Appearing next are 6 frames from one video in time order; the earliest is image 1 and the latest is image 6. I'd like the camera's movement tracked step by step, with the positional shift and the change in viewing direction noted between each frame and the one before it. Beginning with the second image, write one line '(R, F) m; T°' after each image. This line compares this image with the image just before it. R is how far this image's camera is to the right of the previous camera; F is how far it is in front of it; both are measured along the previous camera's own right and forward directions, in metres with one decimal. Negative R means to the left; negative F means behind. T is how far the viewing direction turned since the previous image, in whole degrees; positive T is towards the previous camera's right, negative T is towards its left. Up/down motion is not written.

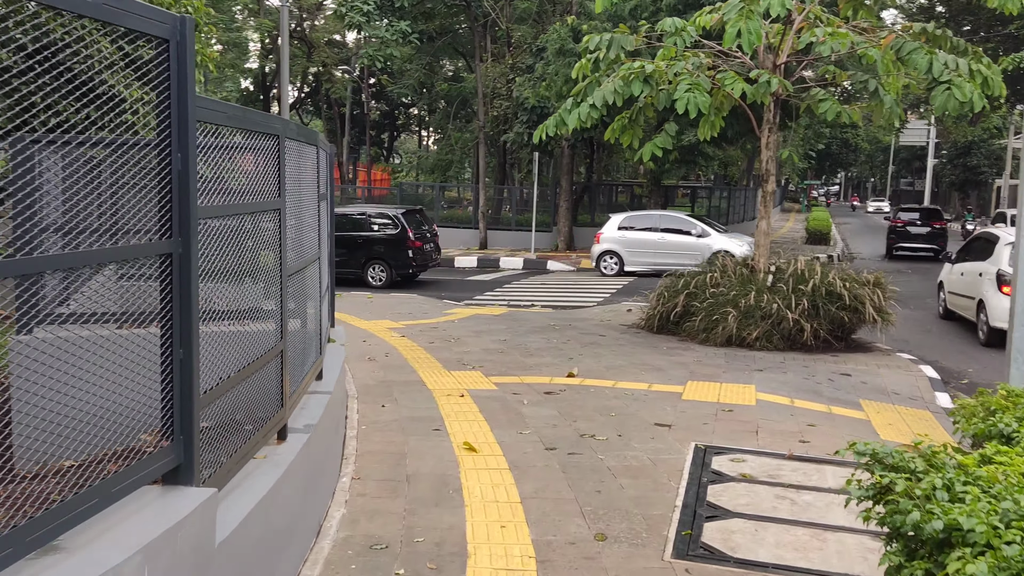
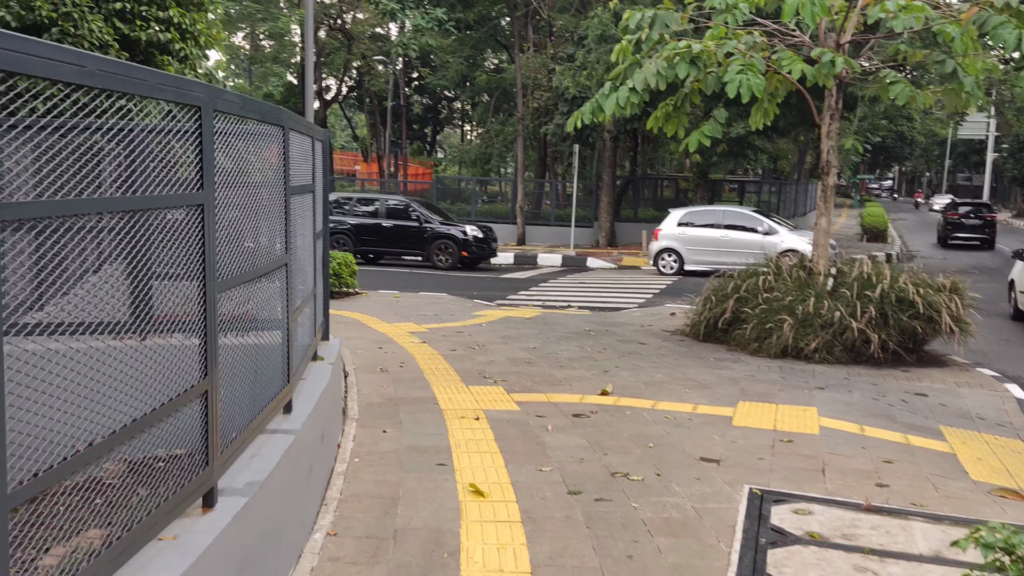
(+0.1, +0.9) m; -3°
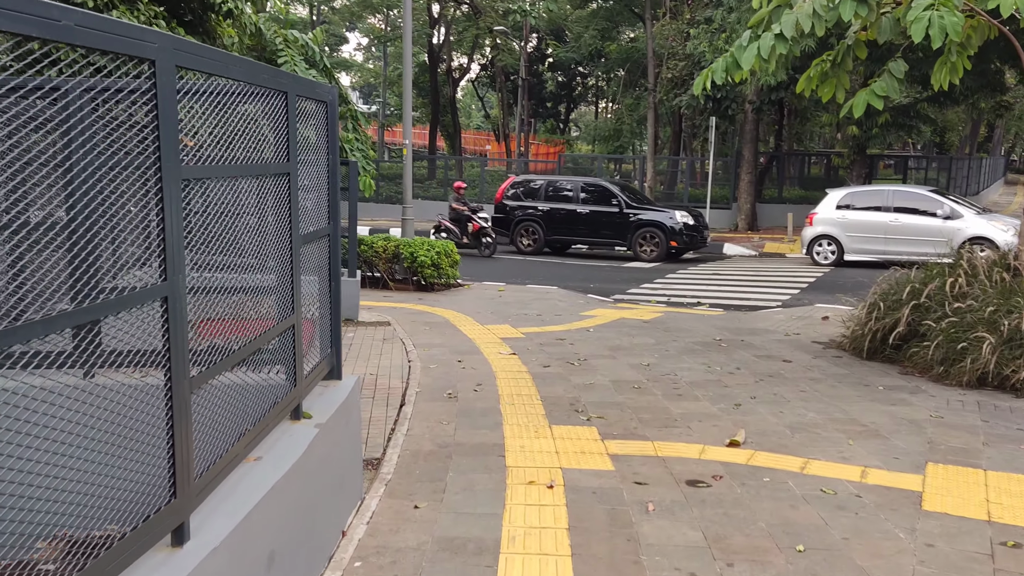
(+0.2, +1.7) m; -9°
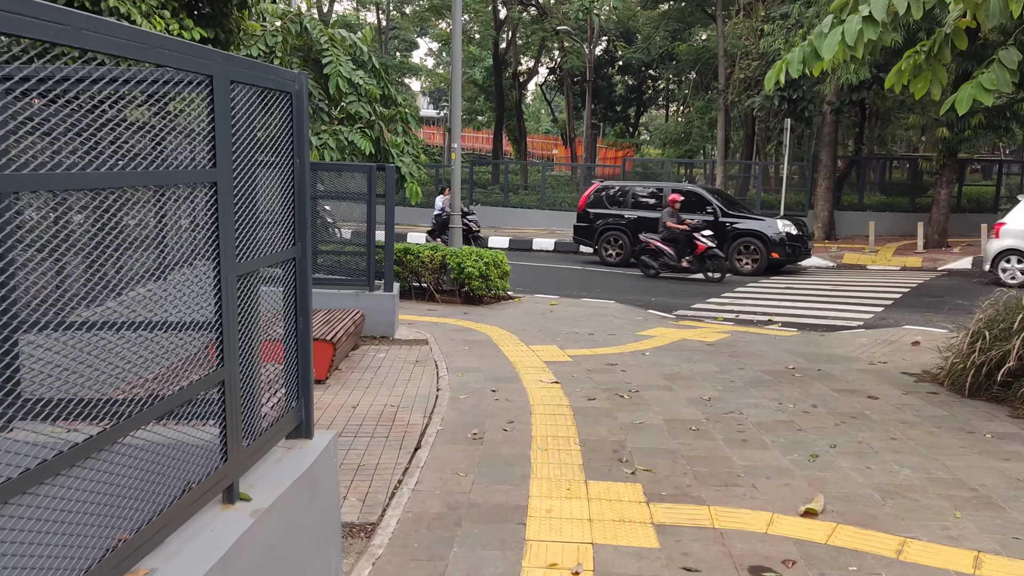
(+0.2, +0.8) m; -4°
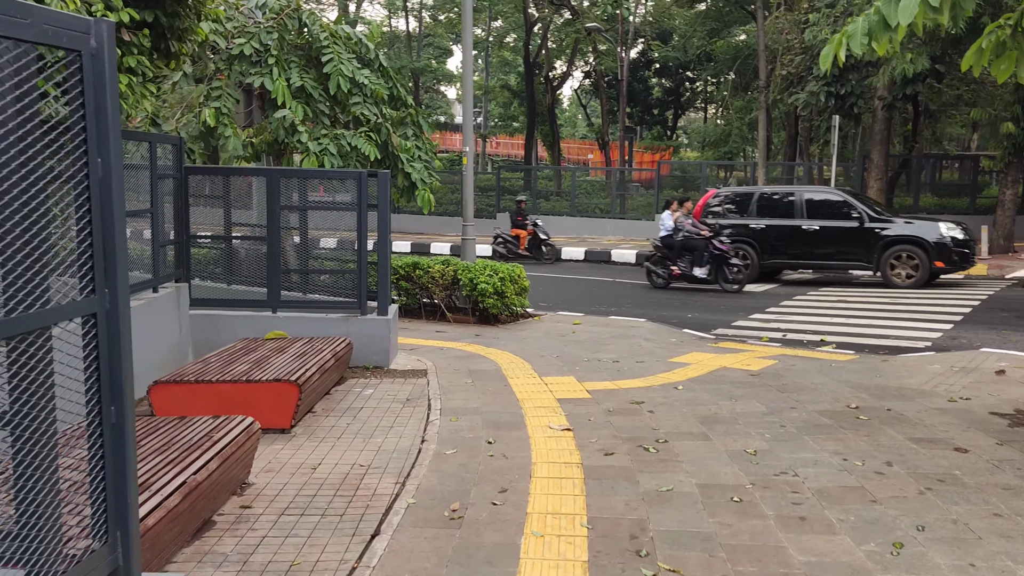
(+0.2, +1.1) m; -3°
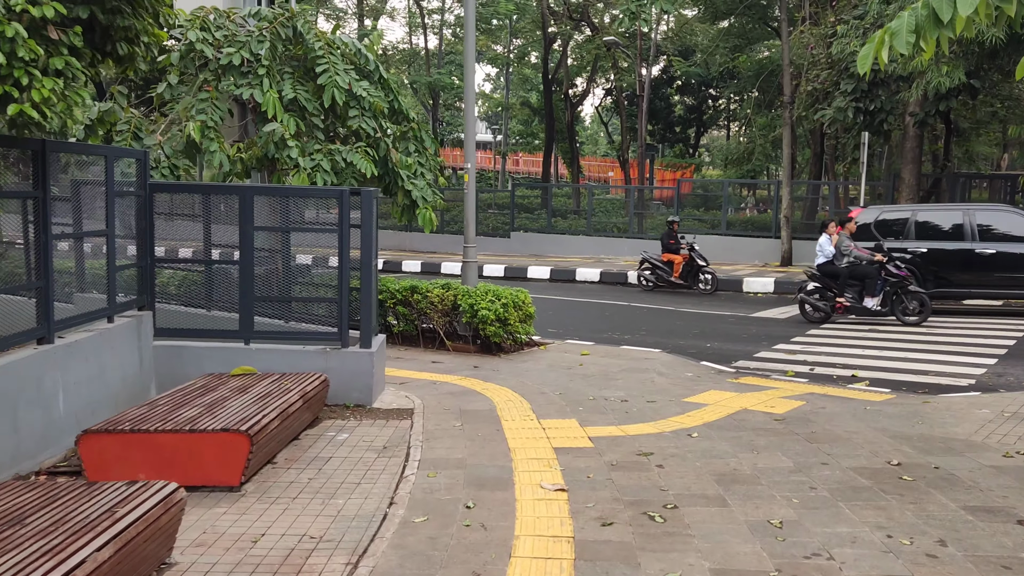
(+0.2, +0.7) m; -1°
